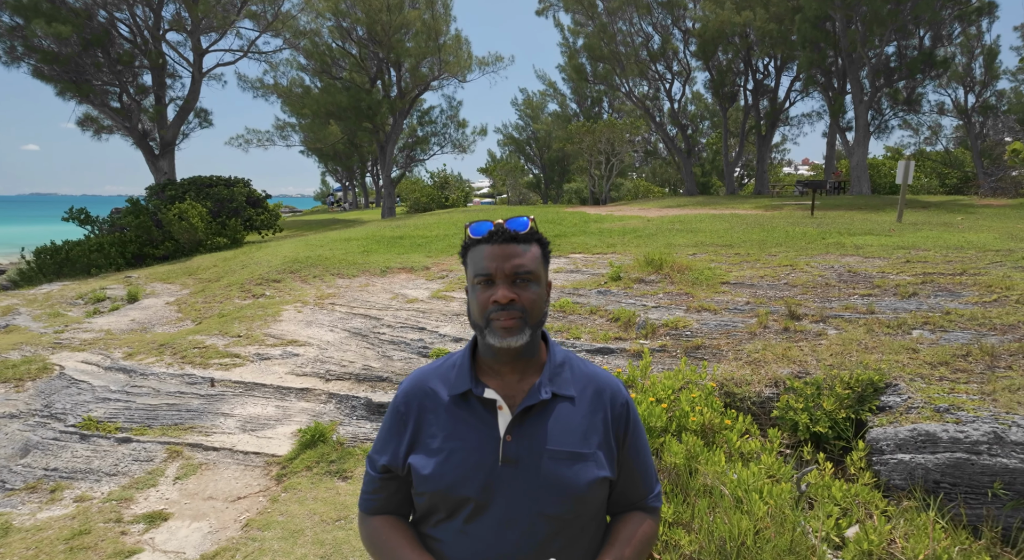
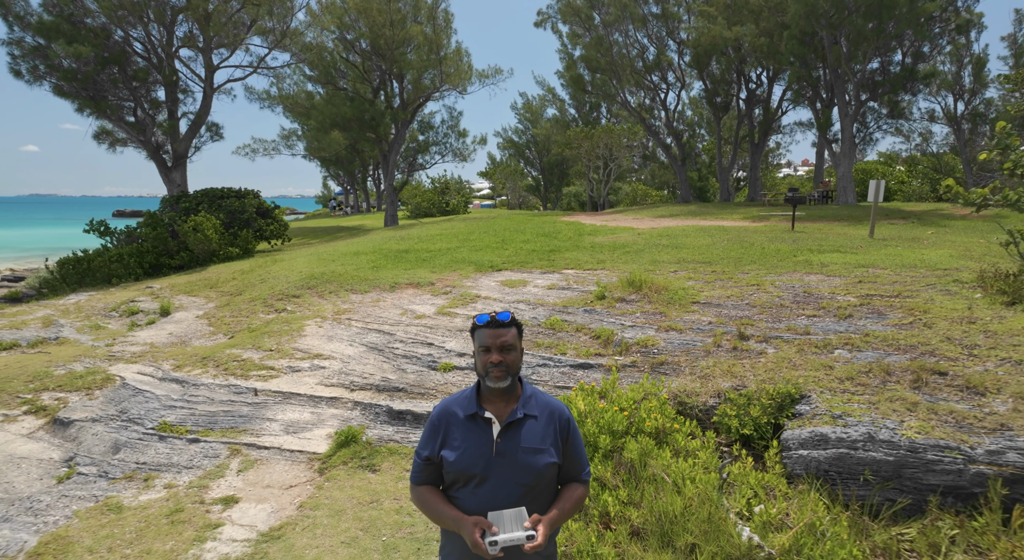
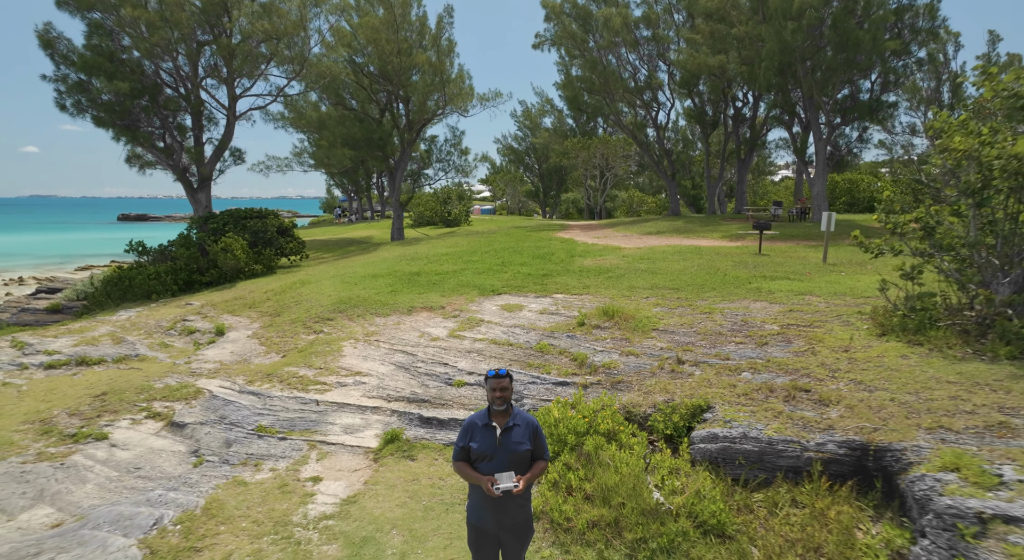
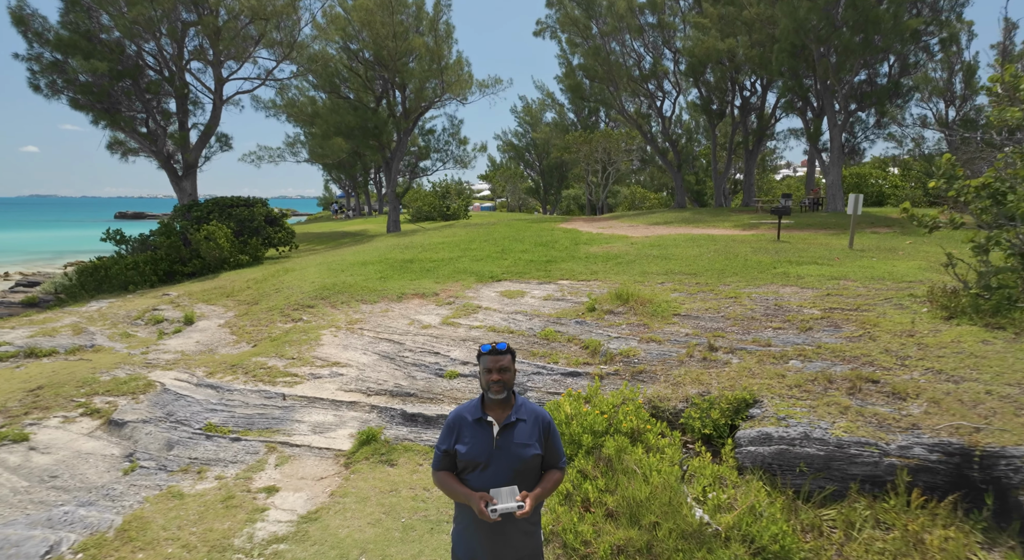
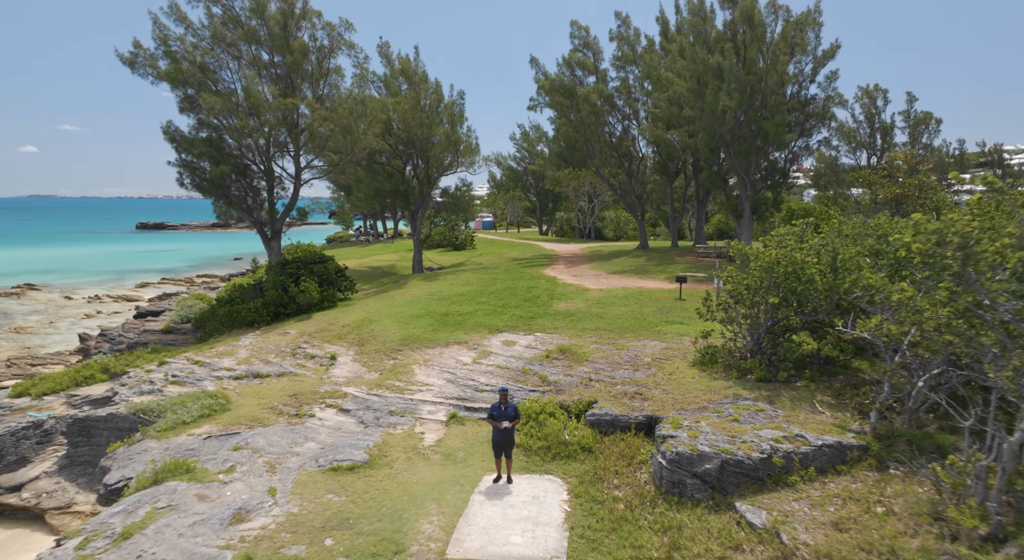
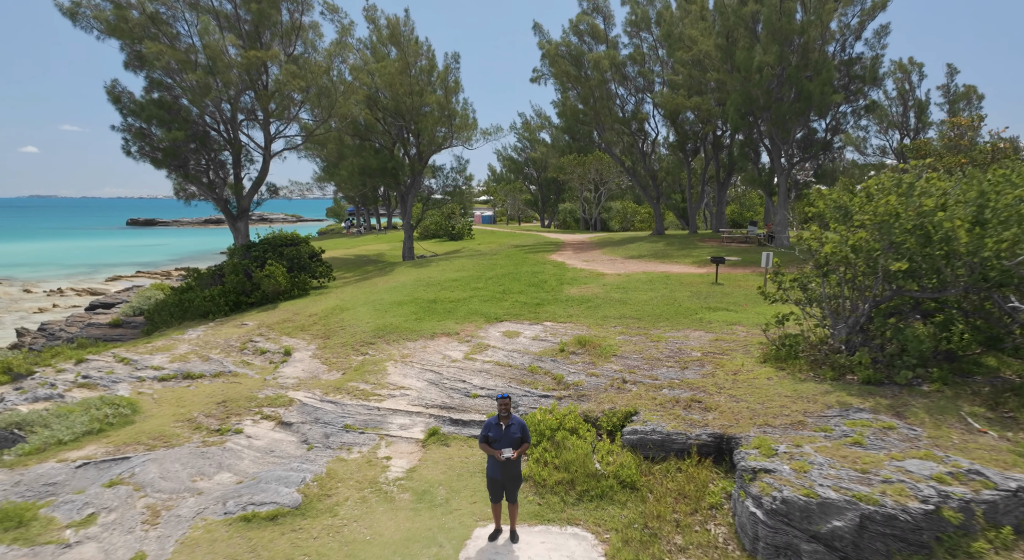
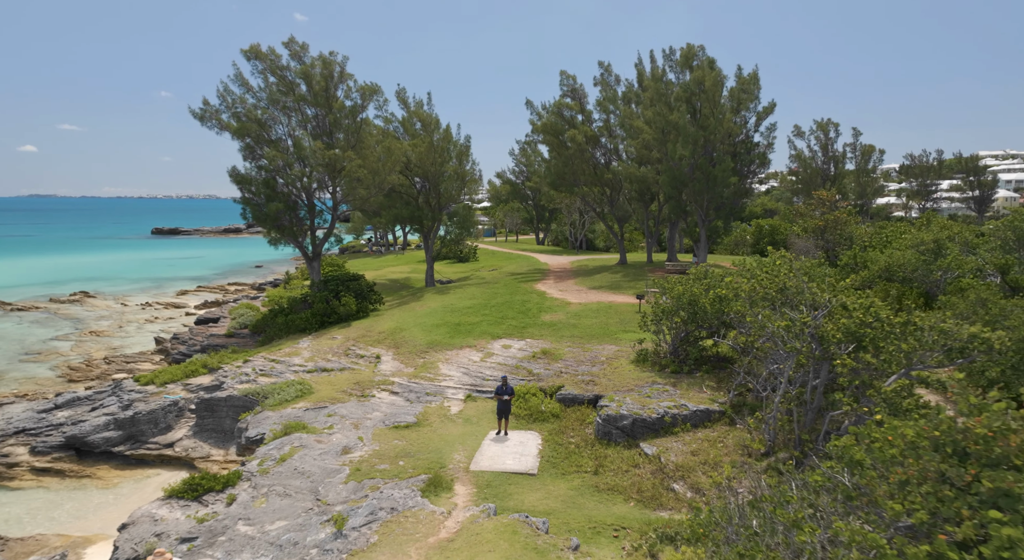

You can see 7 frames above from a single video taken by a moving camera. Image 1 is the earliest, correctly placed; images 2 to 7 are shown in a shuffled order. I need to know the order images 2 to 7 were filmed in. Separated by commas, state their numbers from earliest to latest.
2, 4, 3, 6, 5, 7
